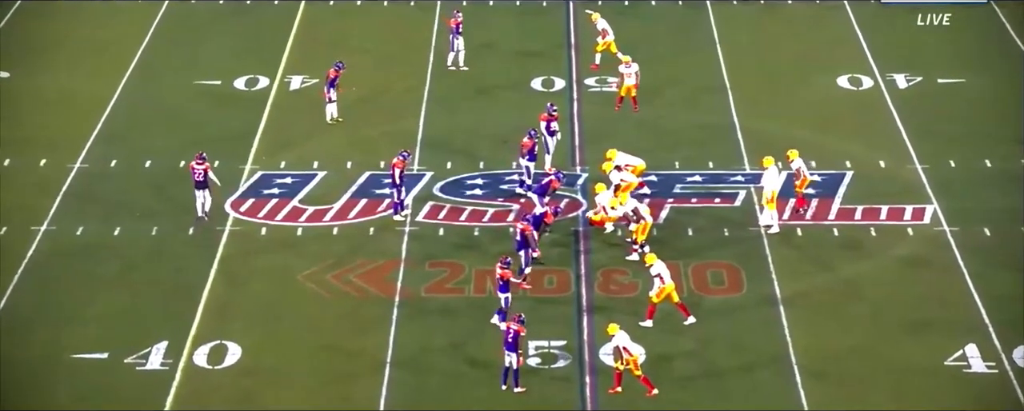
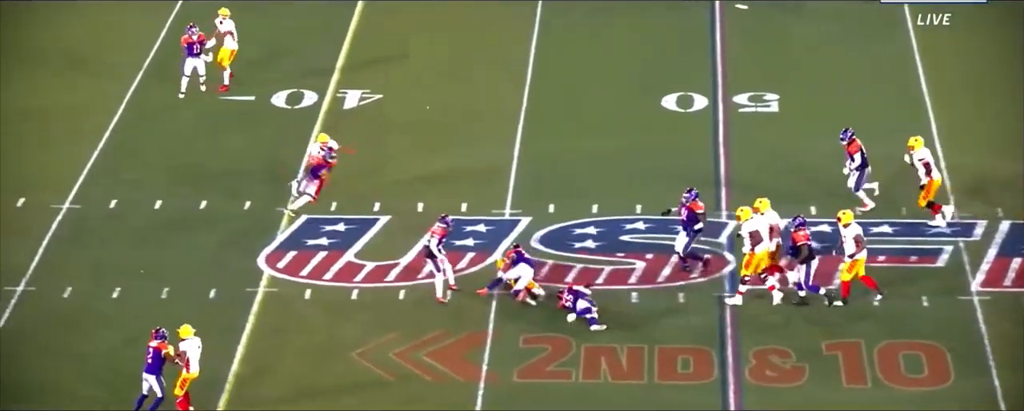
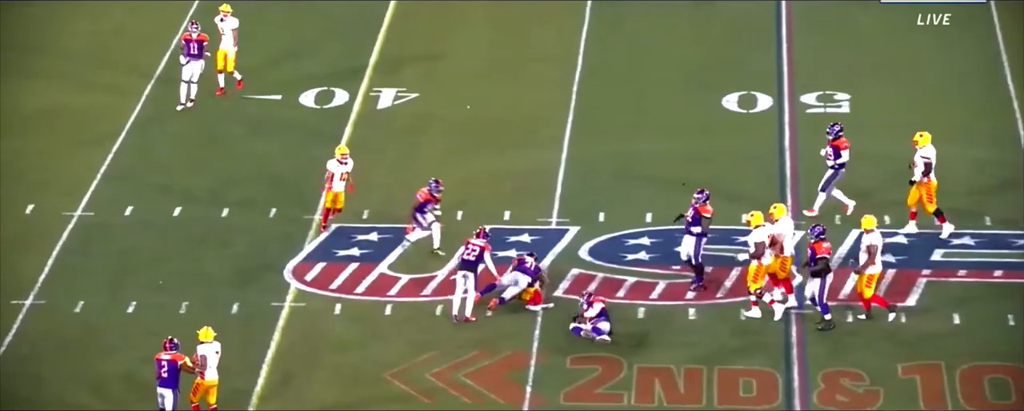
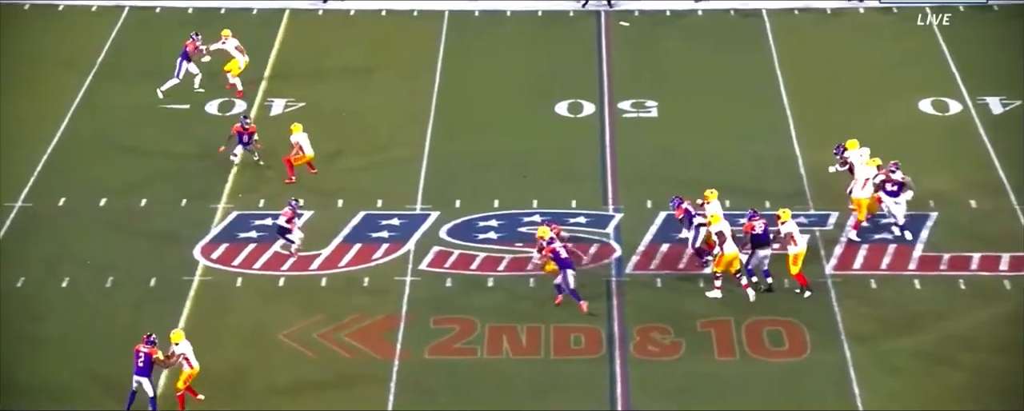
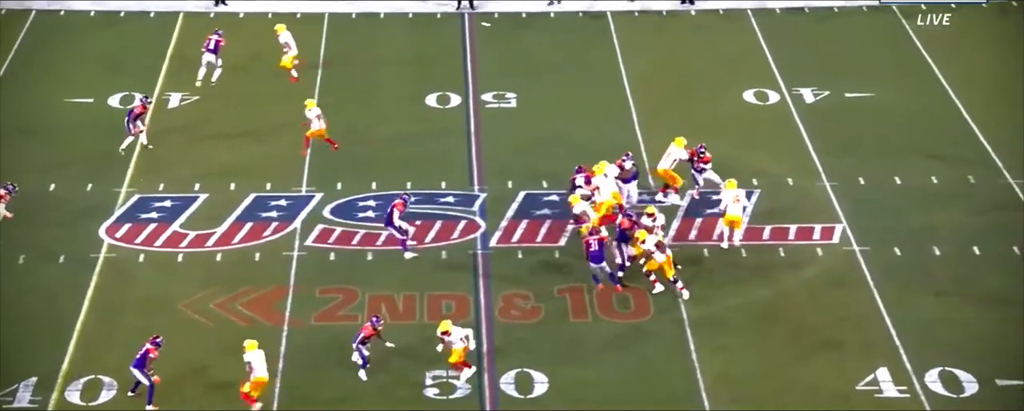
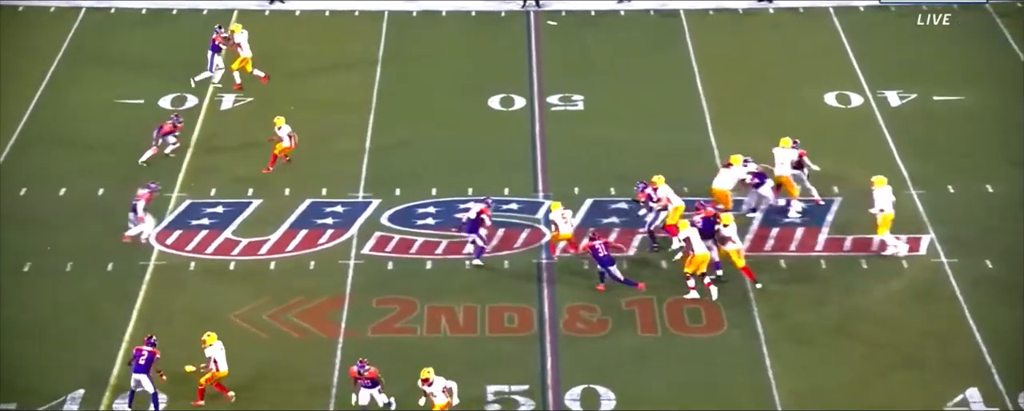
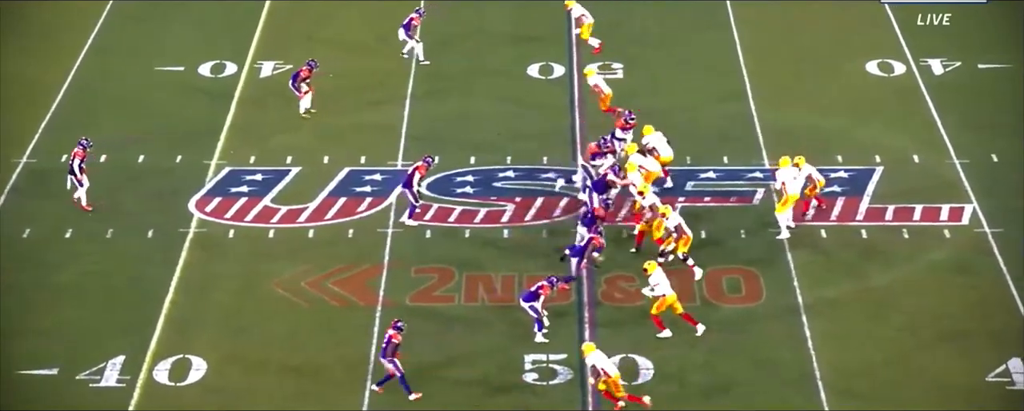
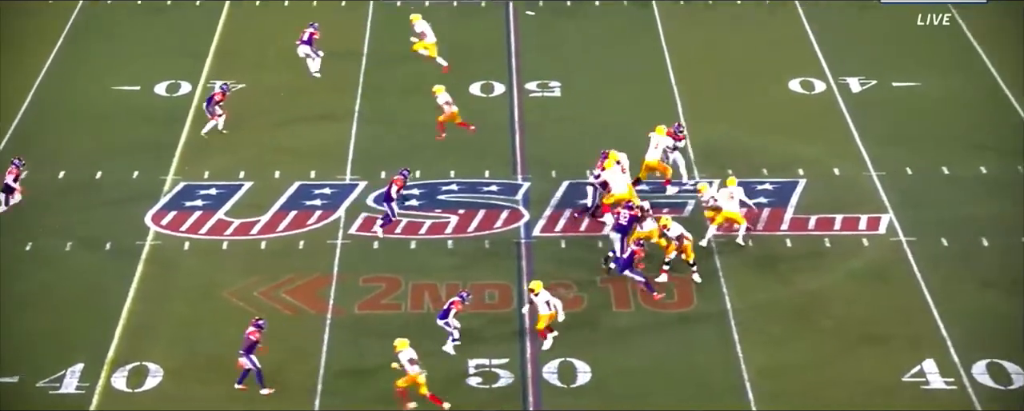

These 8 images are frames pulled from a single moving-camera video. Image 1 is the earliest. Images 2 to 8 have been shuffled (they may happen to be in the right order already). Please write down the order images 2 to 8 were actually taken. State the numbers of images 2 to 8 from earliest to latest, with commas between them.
7, 8, 5, 6, 4, 2, 3
